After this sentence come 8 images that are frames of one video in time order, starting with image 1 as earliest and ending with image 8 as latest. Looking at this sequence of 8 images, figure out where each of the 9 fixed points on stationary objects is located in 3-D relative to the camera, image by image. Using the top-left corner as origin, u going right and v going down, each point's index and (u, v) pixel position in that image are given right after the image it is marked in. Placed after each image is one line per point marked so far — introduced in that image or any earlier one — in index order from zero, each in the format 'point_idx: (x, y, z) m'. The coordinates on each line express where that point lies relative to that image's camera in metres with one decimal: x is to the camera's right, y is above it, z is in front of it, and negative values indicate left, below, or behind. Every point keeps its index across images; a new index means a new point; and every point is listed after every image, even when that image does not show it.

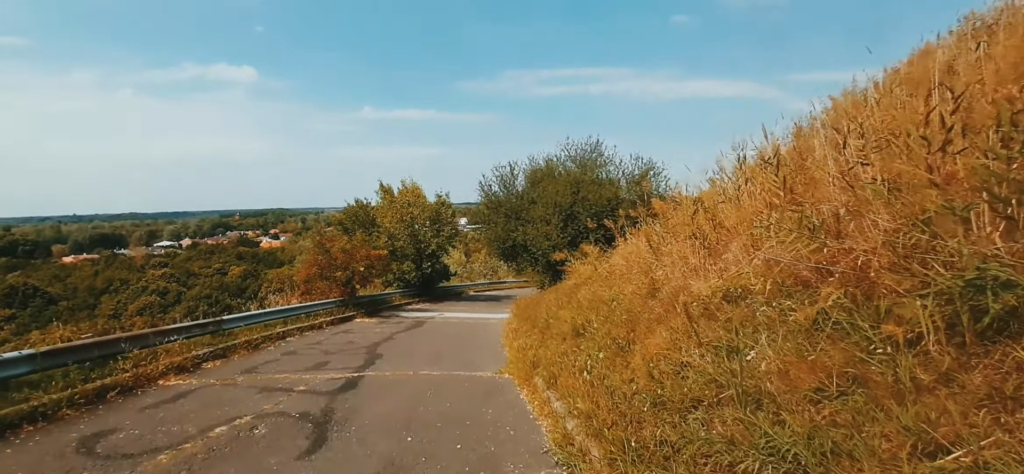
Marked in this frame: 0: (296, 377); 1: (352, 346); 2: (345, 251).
0: (-3.5, -2.3, +8.0) m
1: (-3.7, -2.5, +11.3) m
2: (-6.3, -0.5, +18.6) m
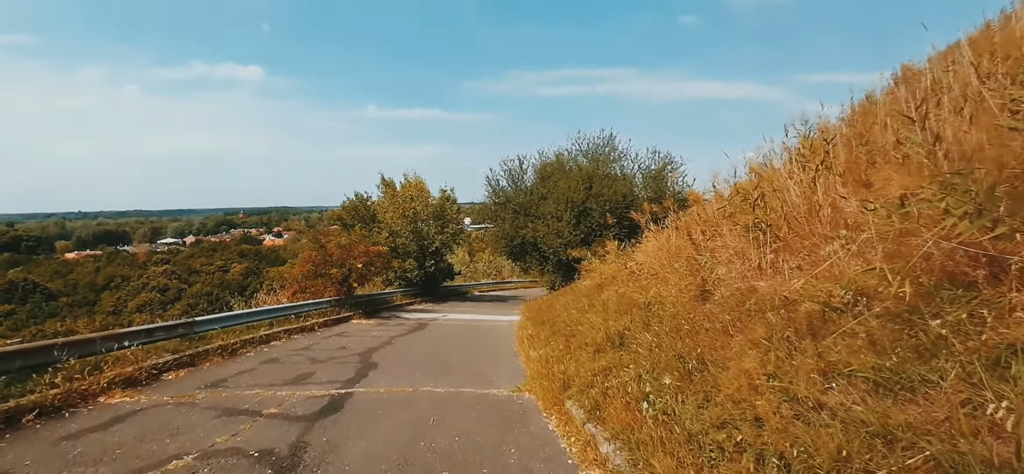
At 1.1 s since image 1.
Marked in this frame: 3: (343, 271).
0: (-3.2, -2.1, +6.5) m
1: (-3.3, -2.3, +9.8) m
2: (-5.9, -0.3, +17.2) m
3: (-5.8, -1.2, +16.9) m
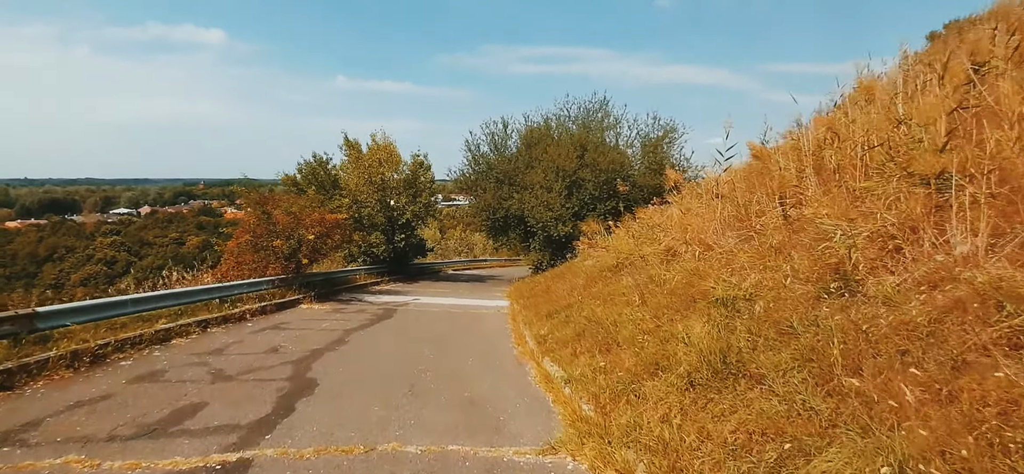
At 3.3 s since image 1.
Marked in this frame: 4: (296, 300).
0: (-3.0, -1.6, +3.5) m
1: (-3.3, -1.7, +6.7) m
2: (-6.3, +0.7, +13.9) m
3: (-6.1, -0.2, +13.6) m
4: (-5.6, -1.6, +12.8) m
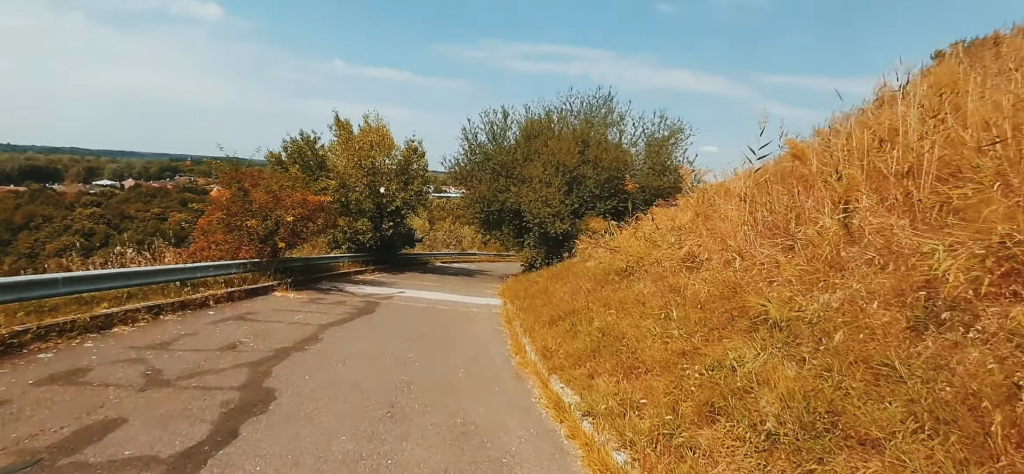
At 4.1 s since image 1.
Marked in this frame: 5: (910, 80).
0: (-2.9, -1.4, +2.4) m
1: (-3.3, -1.4, +5.6) m
2: (-6.3, +1.2, +12.7) m
3: (-6.2, +0.3, +12.5) m
4: (-5.7, -1.2, +11.6) m
5: (+6.9, +2.7, +8.7) m
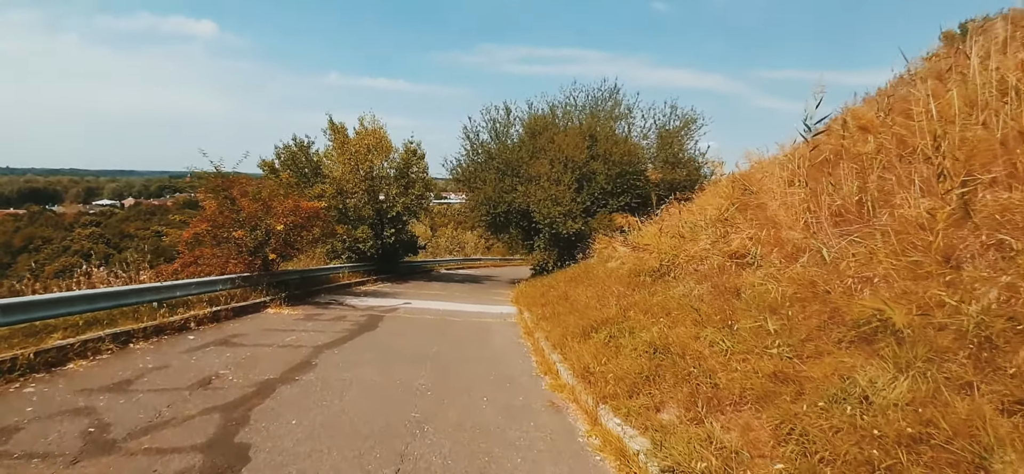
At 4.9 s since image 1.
0: (-2.5, -1.4, +1.3) m
1: (-3.0, -1.5, +4.6) m
2: (-6.0, +0.9, +11.6) m
3: (-5.9, 0.0, +11.4) m
4: (-5.3, -1.4, +10.6) m
5: (+7.1, +3.0, +7.6) m
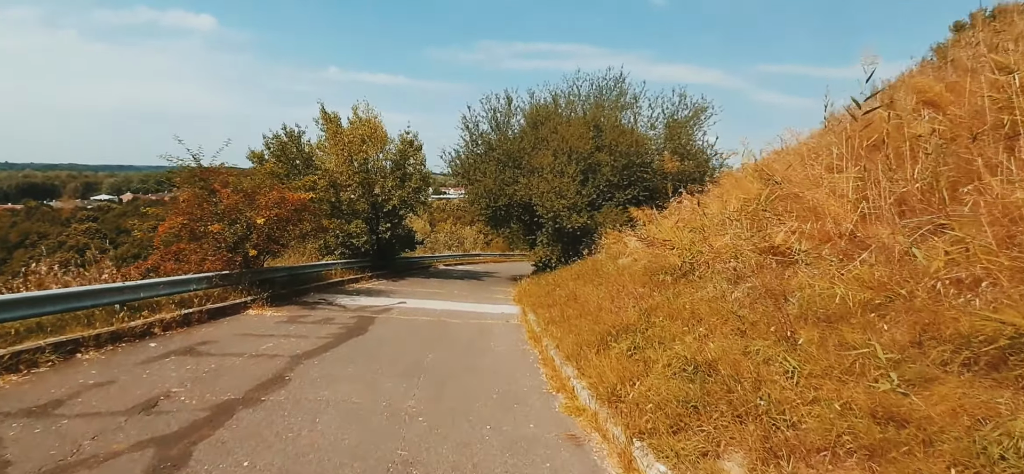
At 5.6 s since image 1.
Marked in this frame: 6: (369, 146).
0: (-2.5, -1.4, +0.4) m
1: (-2.9, -1.5, +3.7) m
2: (-5.9, +1.0, +10.7) m
3: (-5.8, +0.1, +10.5) m
4: (-5.3, -1.3, +9.7) m
5: (+7.2, +3.1, +6.7) m
6: (-5.5, +3.5, +19.0) m
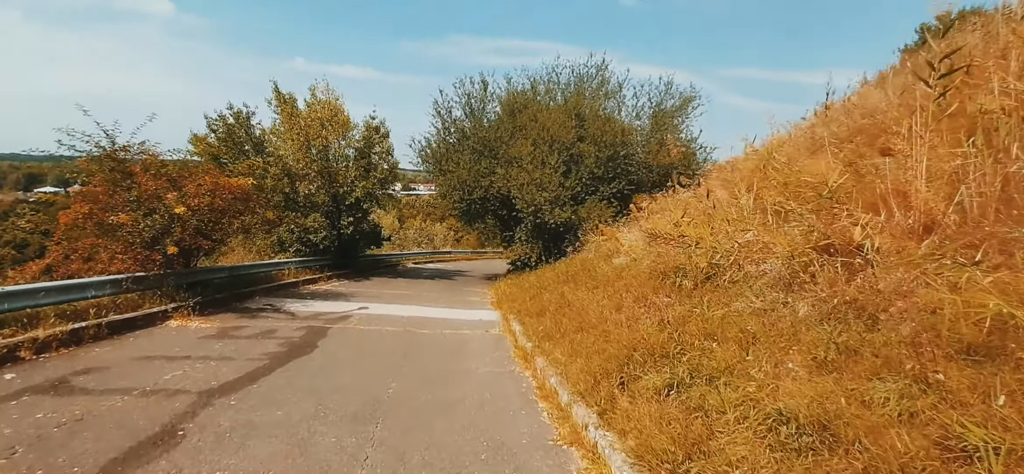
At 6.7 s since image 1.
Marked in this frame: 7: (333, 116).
0: (-2.2, -1.4, -1.2) m
1: (-2.8, -1.4, +2.0) m
2: (-6.3, +1.1, +8.9) m
3: (-6.2, +0.2, +8.6) m
4: (-5.6, -1.2, +7.9) m
5: (+7.1, +3.1, +5.6) m
6: (-6.3, +3.6, +17.1) m
7: (-6.2, +4.2, +17.2) m
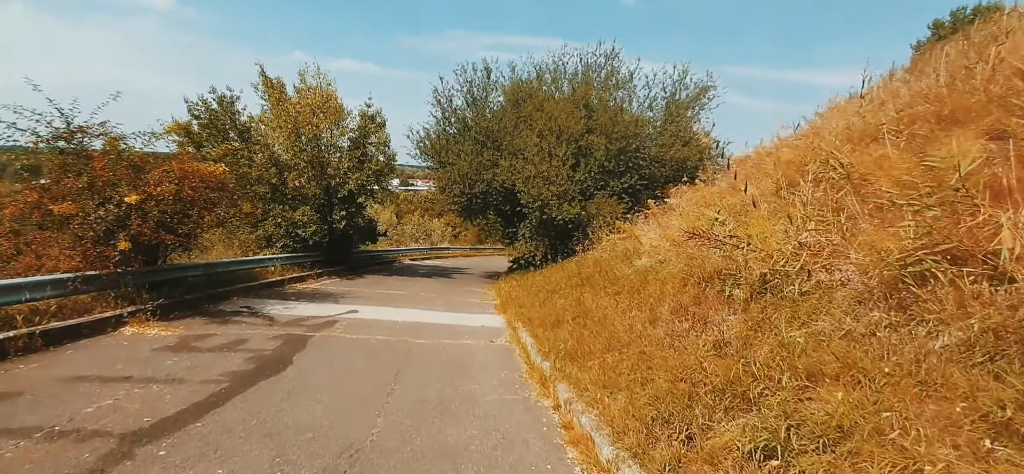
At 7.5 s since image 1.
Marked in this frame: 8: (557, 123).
0: (-2.0, -1.4, -2.3) m
1: (-2.7, -1.4, +0.9) m
2: (-6.1, +1.2, +7.7) m
3: (-6.0, +0.4, +7.5) m
4: (-5.4, -1.1, +6.7) m
5: (+7.3, +3.1, +4.5) m
6: (-6.1, +3.8, +16.0) m
7: (-6.0, +4.3, +16.1) m
8: (+1.4, +3.6, +15.7) m
